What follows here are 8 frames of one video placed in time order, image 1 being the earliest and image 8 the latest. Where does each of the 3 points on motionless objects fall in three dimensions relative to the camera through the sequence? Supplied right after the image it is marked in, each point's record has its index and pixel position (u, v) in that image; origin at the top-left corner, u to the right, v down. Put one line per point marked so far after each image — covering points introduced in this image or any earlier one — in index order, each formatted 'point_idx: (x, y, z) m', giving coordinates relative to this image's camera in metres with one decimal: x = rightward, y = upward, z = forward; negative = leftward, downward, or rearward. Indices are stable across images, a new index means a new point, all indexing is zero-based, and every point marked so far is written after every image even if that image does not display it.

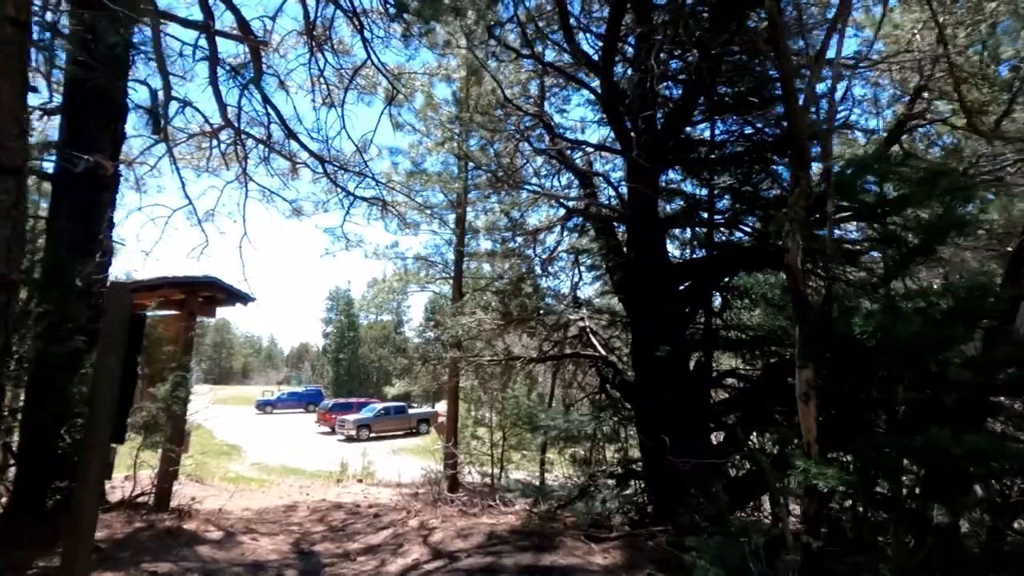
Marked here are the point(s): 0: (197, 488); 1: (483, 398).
0: (-4.8, -3.1, +10.2) m
1: (-0.5, -2.0, +11.9) m
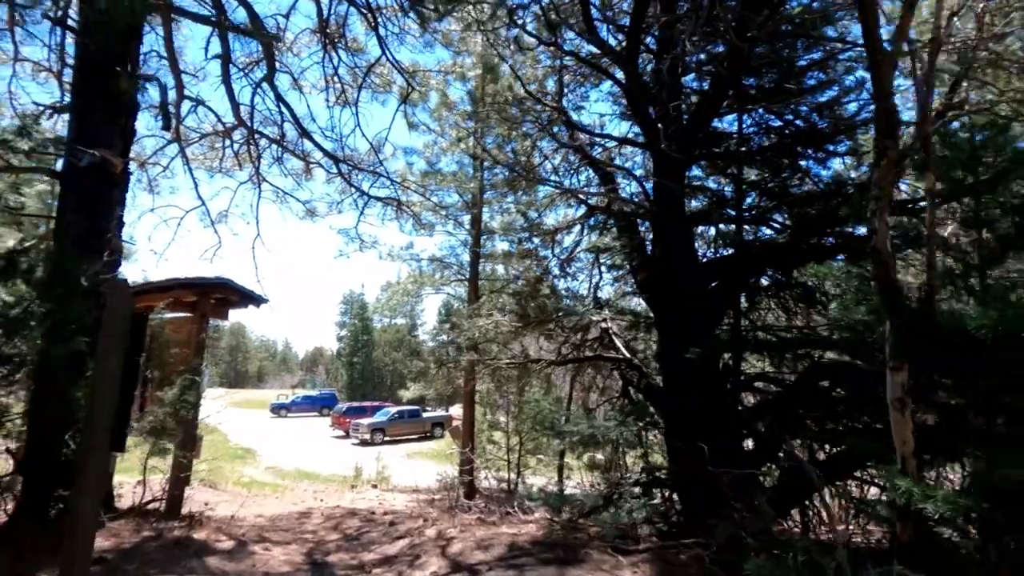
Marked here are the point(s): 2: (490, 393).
0: (-4.6, -3.1, +10.1) m
1: (-0.2, -2.0, +11.7) m
2: (-0.4, -1.8, +11.5) m
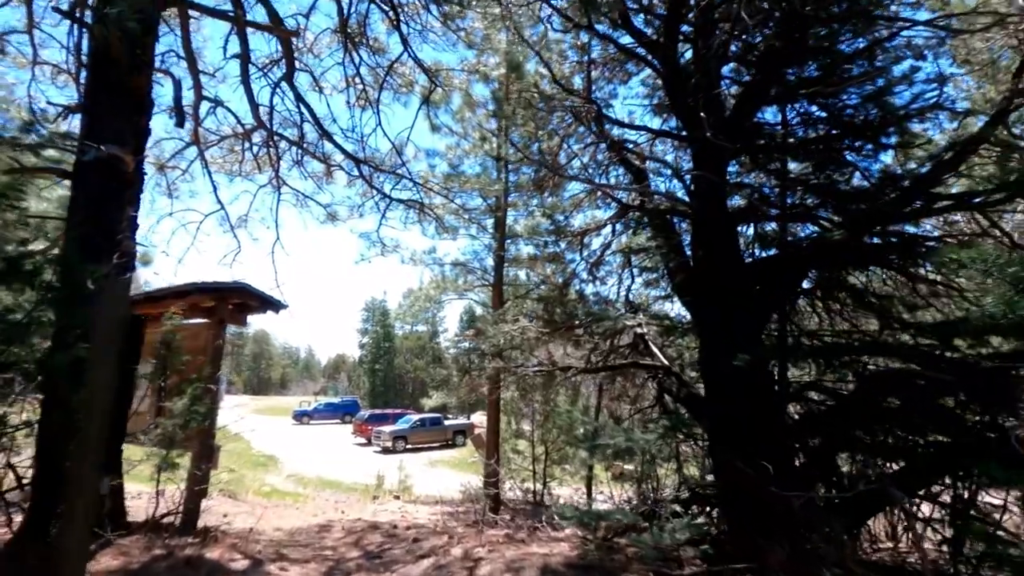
0: (-4.2, -3.2, +9.9) m
1: (+0.2, -2.1, +11.4) m
2: (+0.1, -1.9, +11.1) m
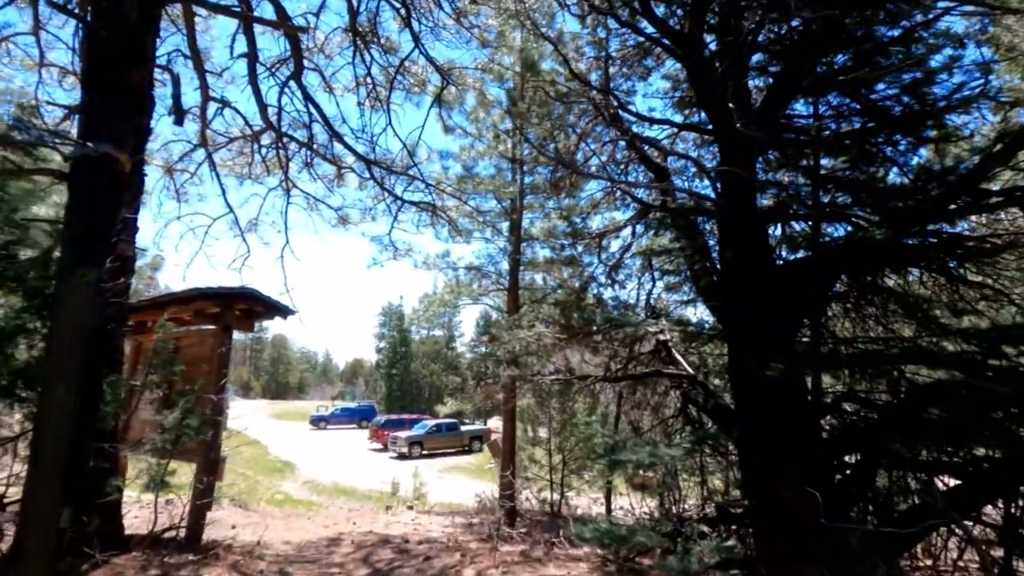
0: (-3.9, -3.3, +9.6) m
1: (+0.5, -2.2, +11.0) m
2: (+0.3, -2.0, +10.8) m
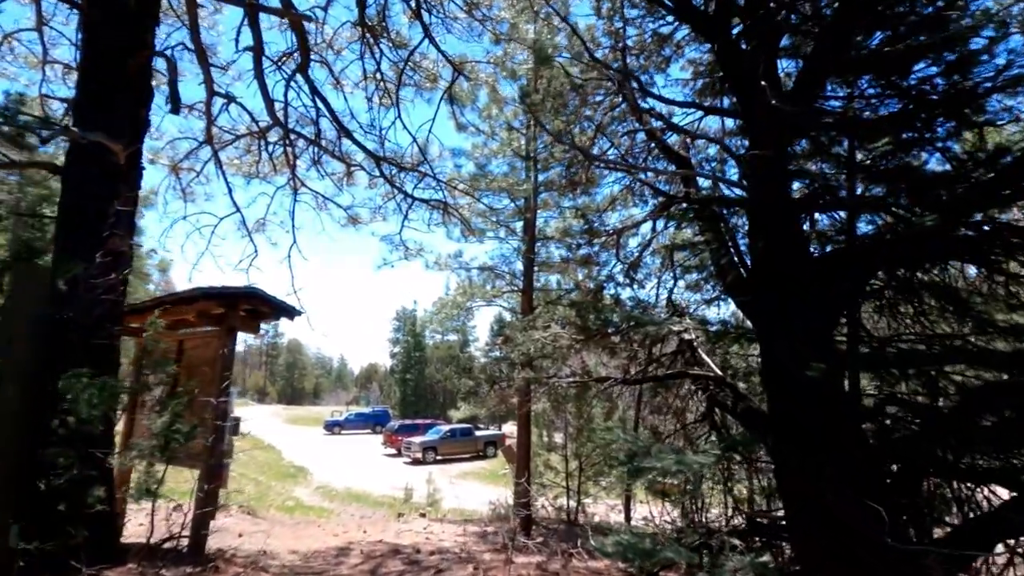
0: (-3.7, -3.3, +9.4) m
1: (+0.7, -2.2, +10.7) m
2: (+0.6, -2.0, +10.5) m
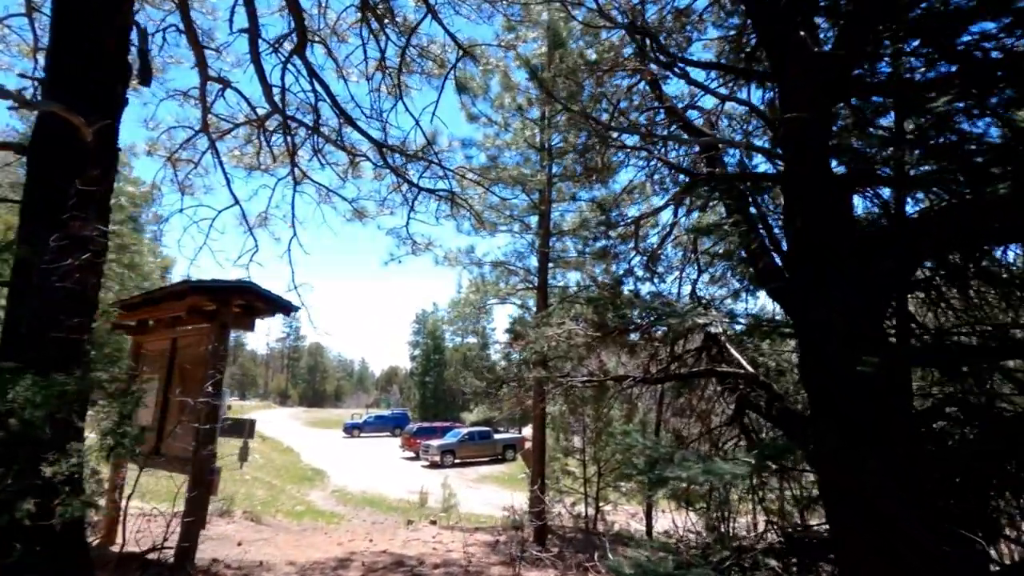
0: (-3.5, -3.3, +9.0) m
1: (+0.9, -2.1, +10.2) m
2: (+0.8, -2.0, +10.0) m
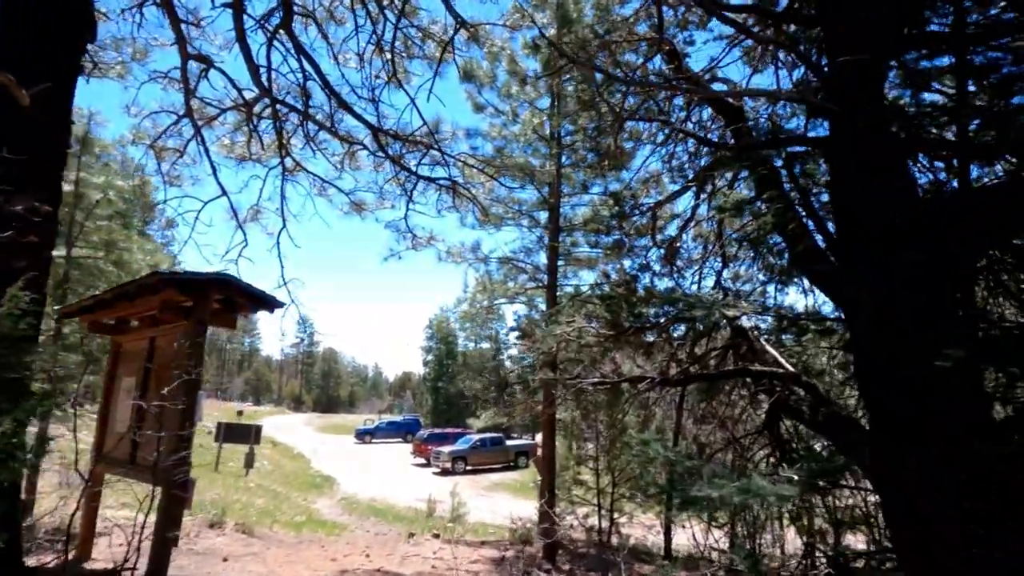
0: (-3.4, -3.3, +8.5) m
1: (+1.1, -2.1, +9.6) m
2: (+0.9, -1.9, +9.4) m
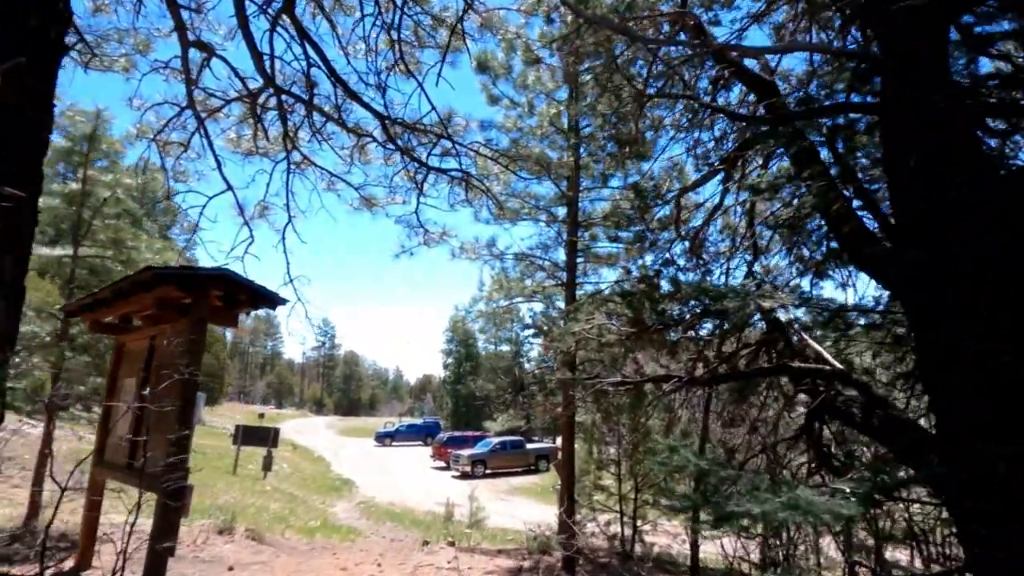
0: (-3.2, -3.2, +8.2) m
1: (+1.3, -2.1, +9.1) m
2: (+1.1, -1.9, +9.0) m
